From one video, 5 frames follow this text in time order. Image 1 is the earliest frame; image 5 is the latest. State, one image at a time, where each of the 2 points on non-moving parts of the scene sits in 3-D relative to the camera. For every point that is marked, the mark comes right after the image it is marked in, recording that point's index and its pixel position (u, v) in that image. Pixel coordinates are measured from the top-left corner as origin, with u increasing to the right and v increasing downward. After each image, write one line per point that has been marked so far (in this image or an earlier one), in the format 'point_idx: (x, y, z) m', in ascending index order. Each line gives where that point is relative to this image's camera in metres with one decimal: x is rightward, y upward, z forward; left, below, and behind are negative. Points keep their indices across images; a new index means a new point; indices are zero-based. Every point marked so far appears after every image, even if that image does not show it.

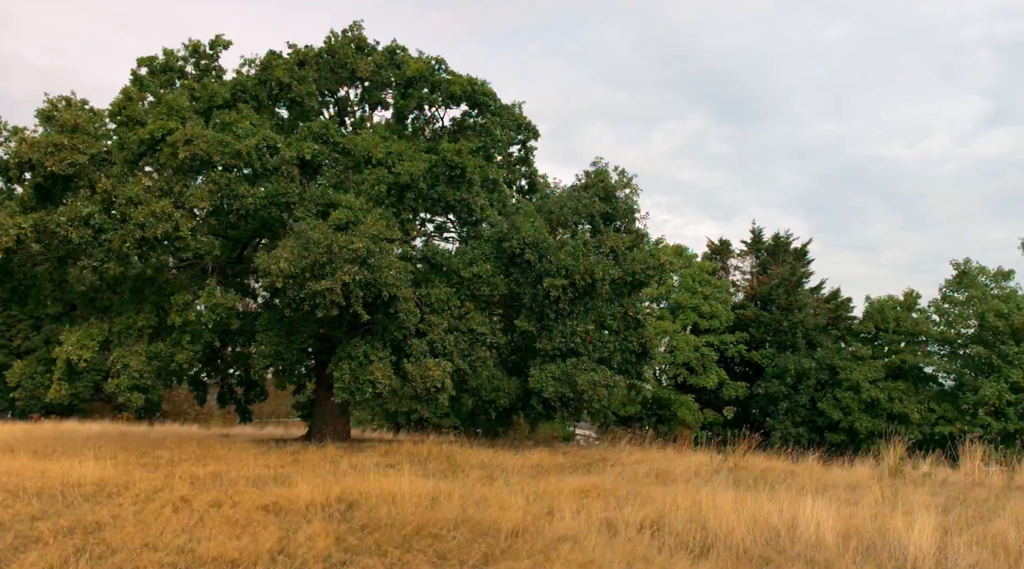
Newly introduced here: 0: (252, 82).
0: (-5.4, +4.2, +18.1) m
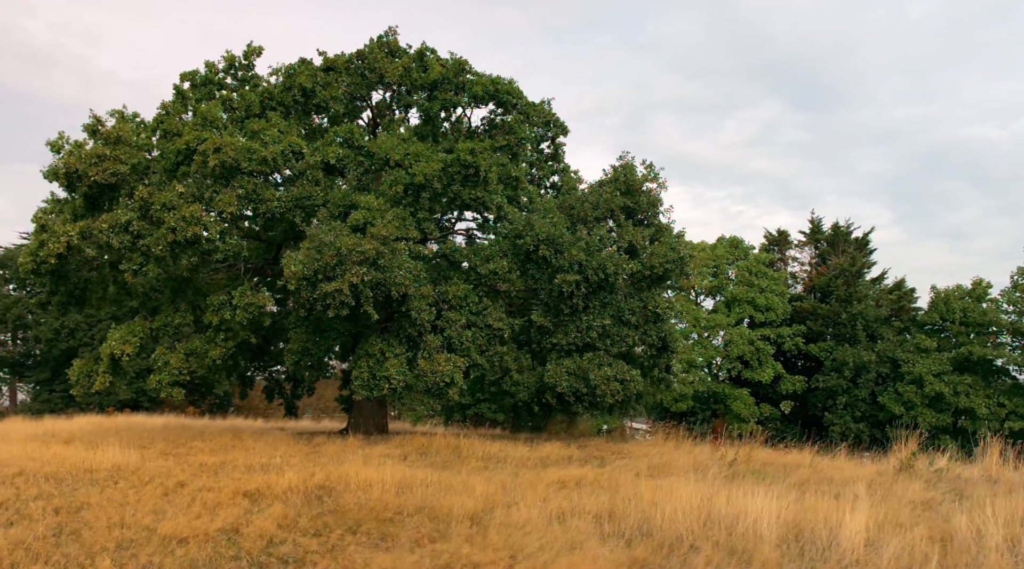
0: (-5.0, +4.2, +19.0) m
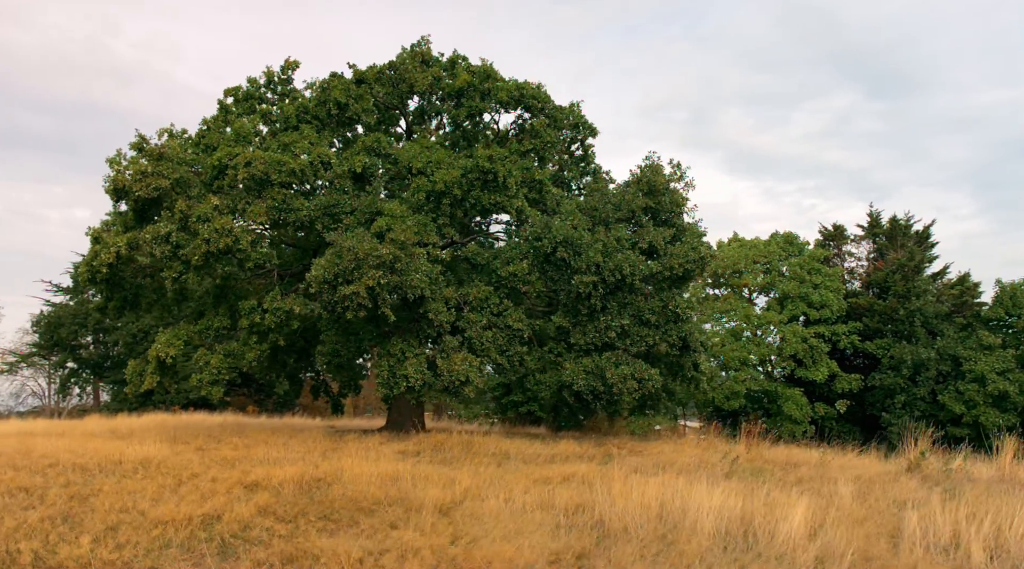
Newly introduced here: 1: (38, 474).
0: (-4.5, +4.1, +20.0) m
1: (-6.4, -2.6, +12.0) m
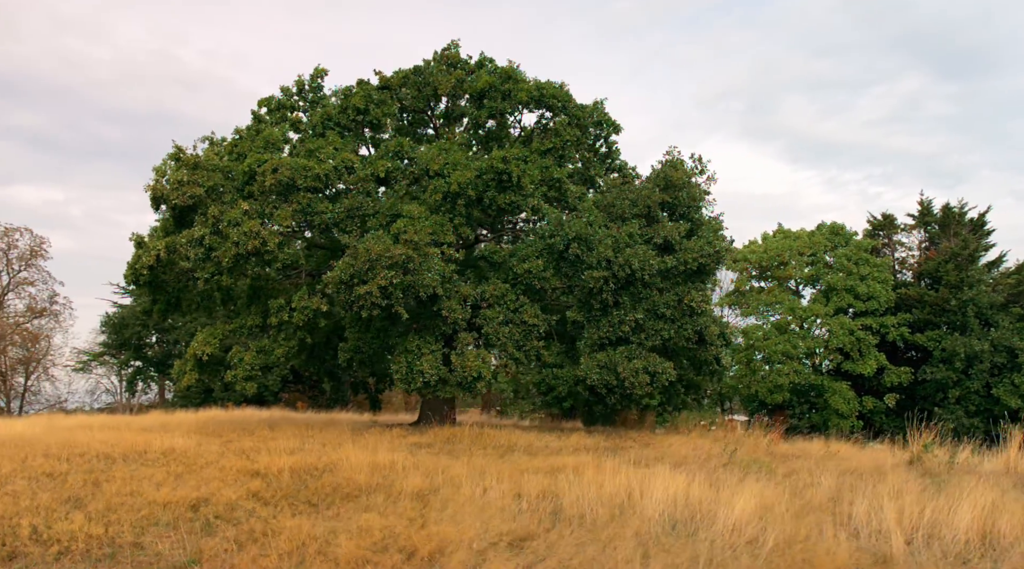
0: (-4.1, +4.1, +20.8) m
1: (-6.6, -2.6, +13.0) m
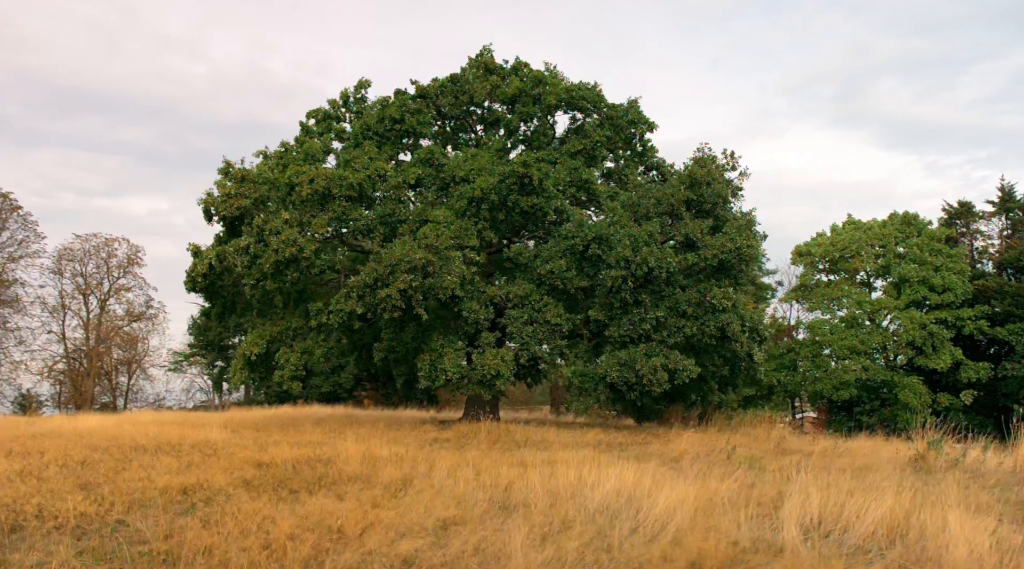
0: (-3.3, +4.1, +21.8) m
1: (-6.6, -2.7, +14.4) m
